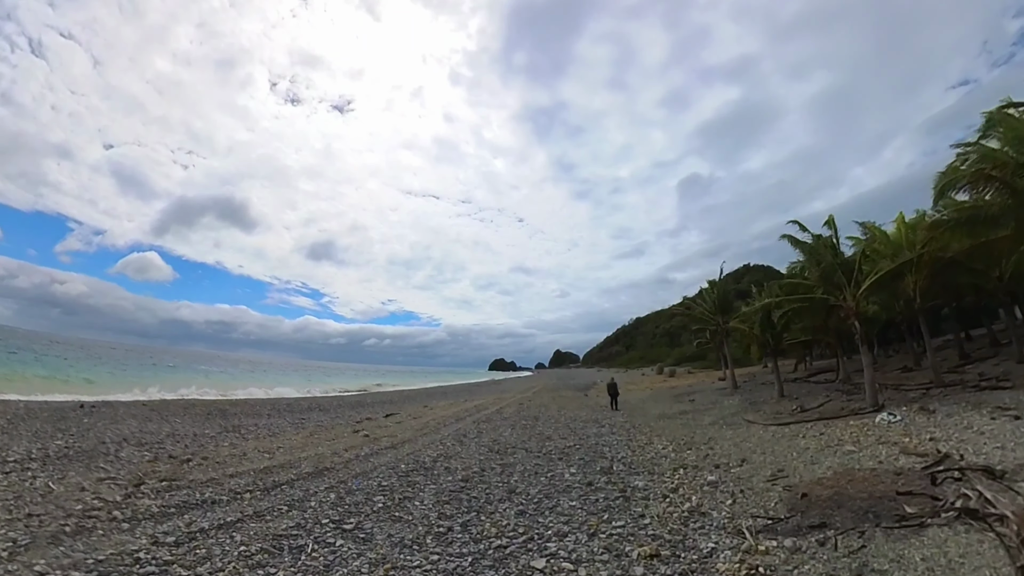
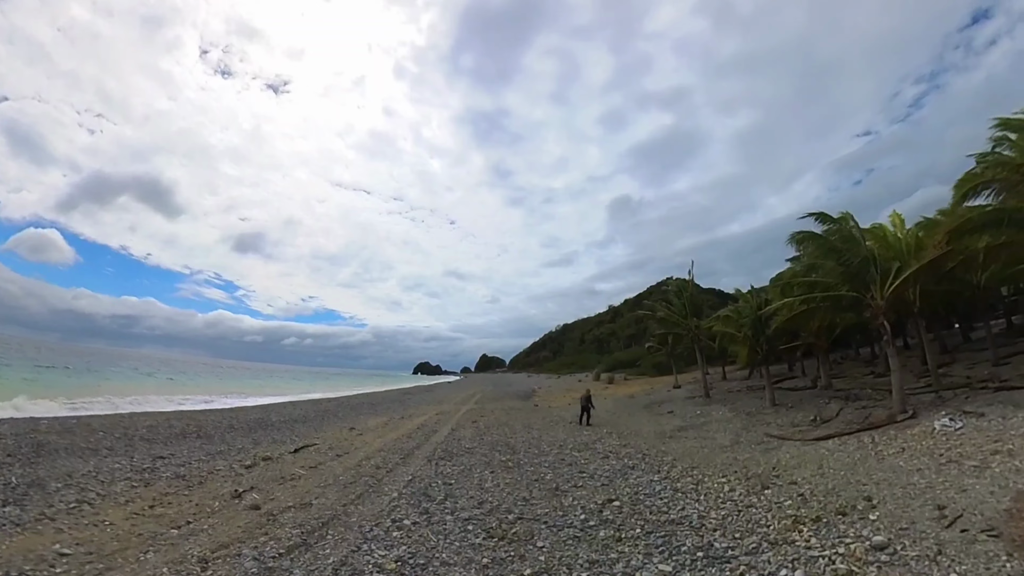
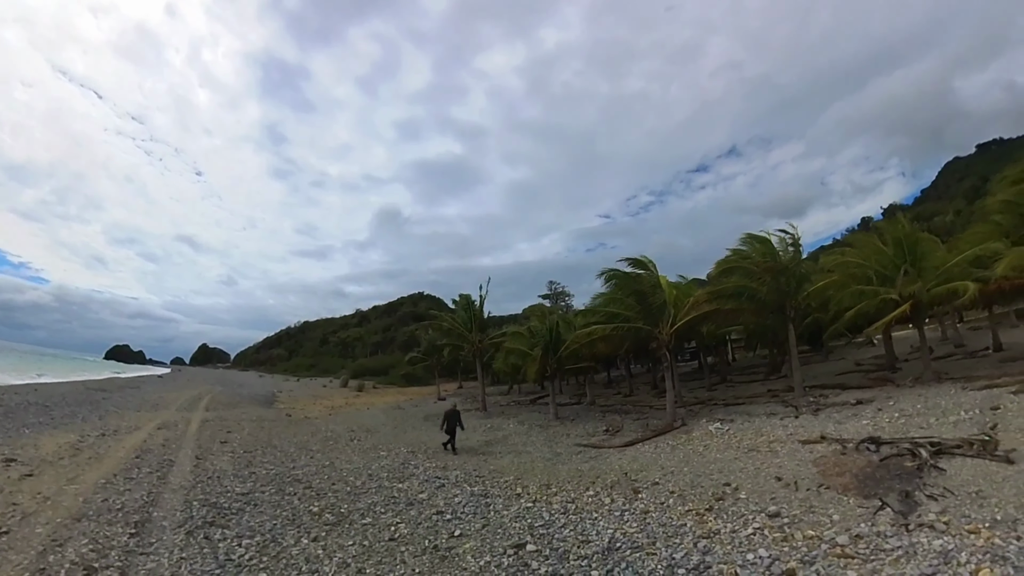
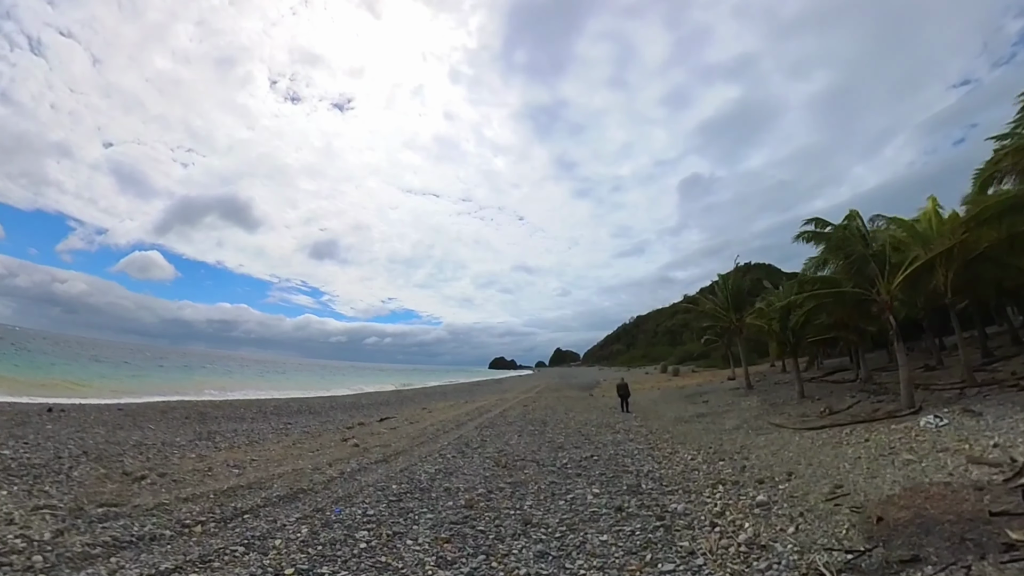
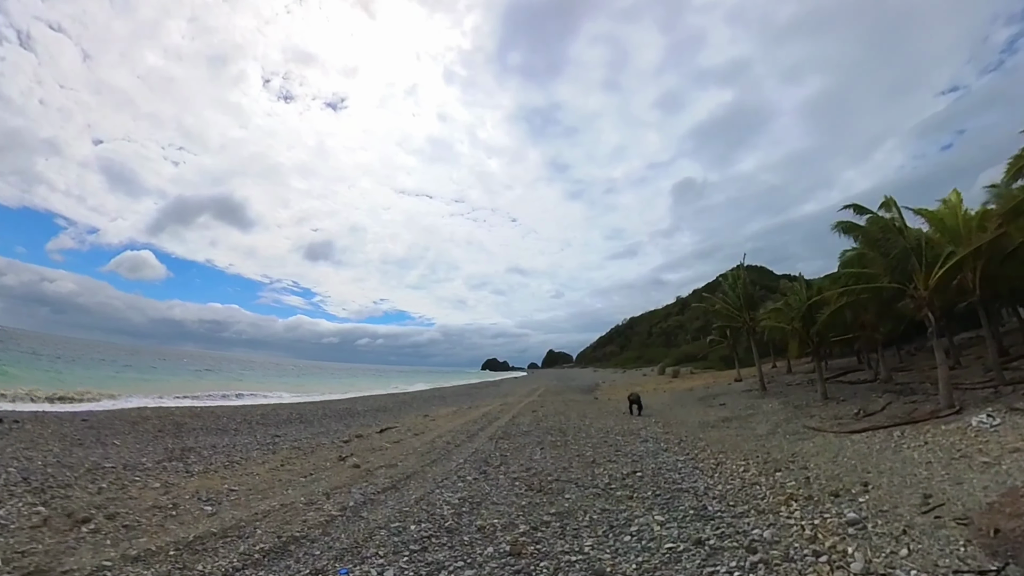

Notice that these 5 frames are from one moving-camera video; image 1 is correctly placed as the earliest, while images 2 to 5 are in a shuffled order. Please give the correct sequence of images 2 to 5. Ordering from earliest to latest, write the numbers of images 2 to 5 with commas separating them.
4, 5, 2, 3
